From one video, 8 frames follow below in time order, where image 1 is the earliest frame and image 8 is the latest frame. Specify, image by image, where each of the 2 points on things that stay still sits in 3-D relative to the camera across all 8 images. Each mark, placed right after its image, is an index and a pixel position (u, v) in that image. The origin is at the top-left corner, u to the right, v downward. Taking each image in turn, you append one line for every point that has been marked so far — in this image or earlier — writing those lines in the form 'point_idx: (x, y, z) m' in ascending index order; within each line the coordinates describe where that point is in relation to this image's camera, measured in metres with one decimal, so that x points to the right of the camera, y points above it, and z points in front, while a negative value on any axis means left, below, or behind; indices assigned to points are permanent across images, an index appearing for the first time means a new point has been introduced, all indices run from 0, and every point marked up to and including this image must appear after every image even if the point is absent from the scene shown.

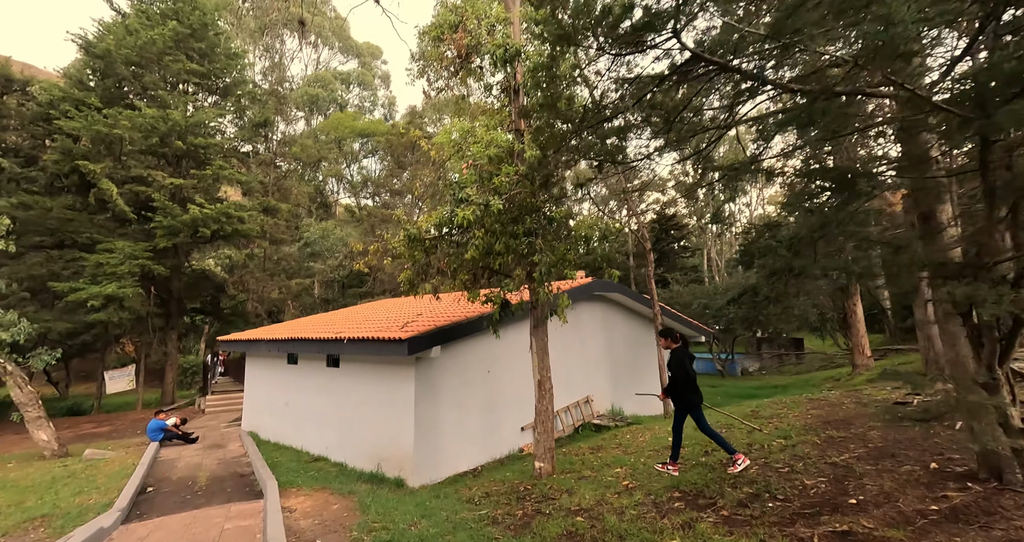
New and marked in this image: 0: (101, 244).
0: (-14.2, +0.9, +15.9) m
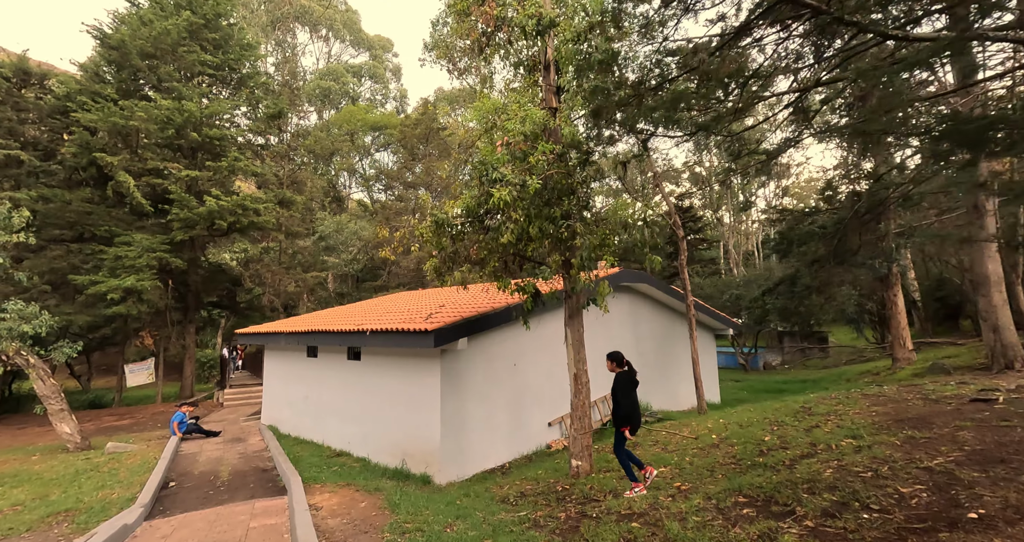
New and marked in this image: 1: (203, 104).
0: (-13.5, +1.2, +15.9) m
1: (-11.7, +6.4, +17.4) m
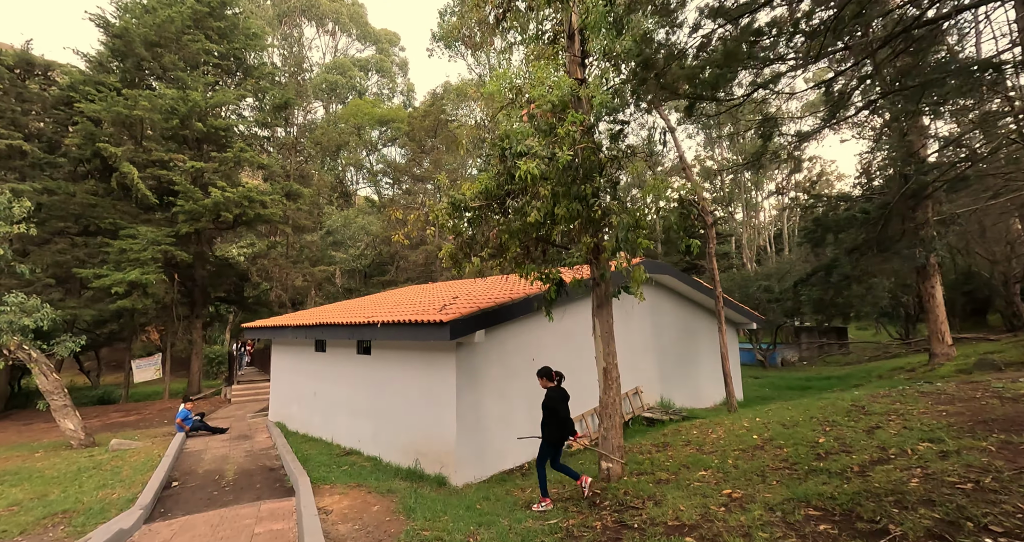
0: (-13.1, +1.4, +15.6) m
1: (-11.3, +6.6, +17.0) m
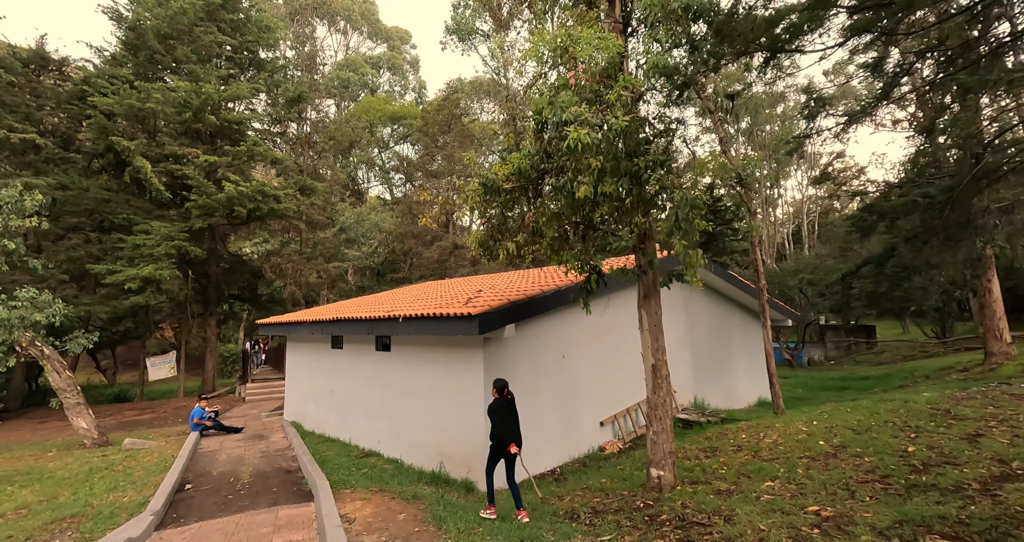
0: (-12.4, +1.5, +15.3) m
1: (-10.6, +6.7, +16.8) m
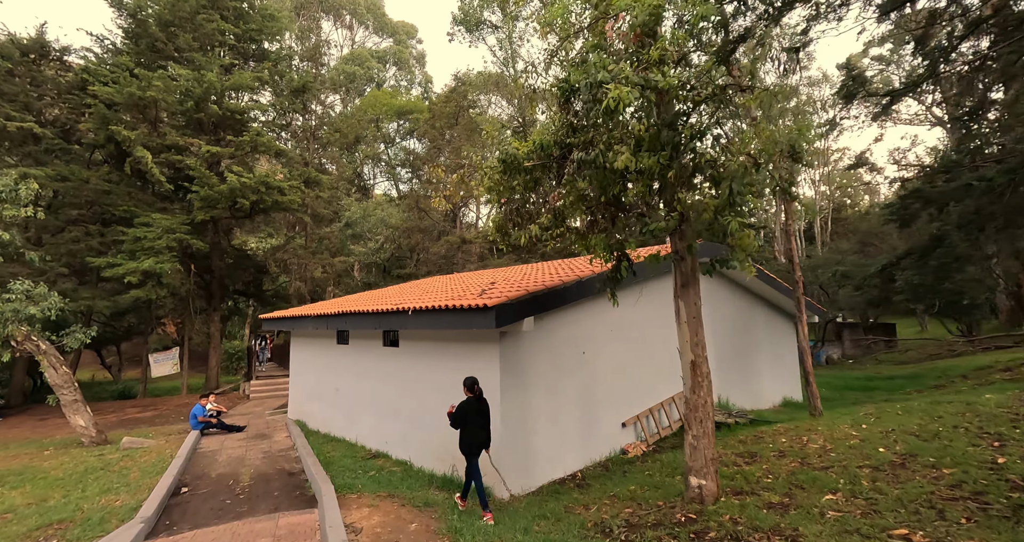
0: (-12.1, +1.7, +15.0) m
1: (-10.2, +6.9, +16.3) m
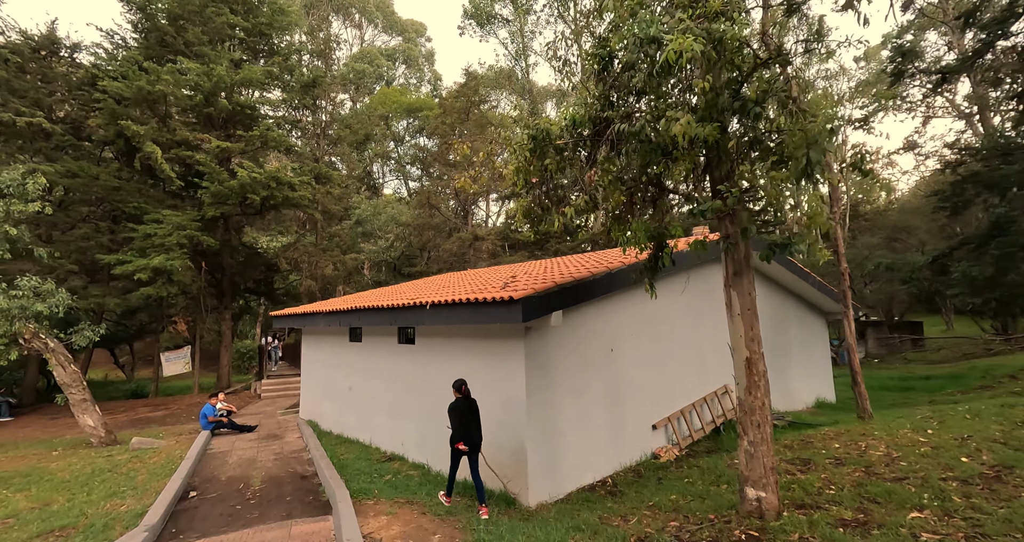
0: (-11.6, +1.8, +14.7) m
1: (-9.7, +7.0, +16.1) m
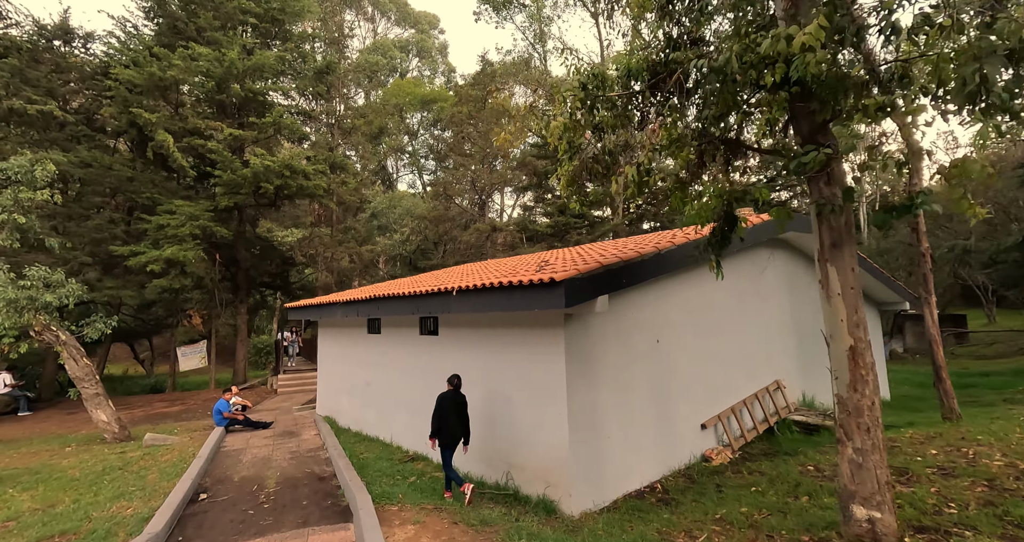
0: (-10.9, +2.0, +14.4) m
1: (-9.0, +7.3, +15.7) m
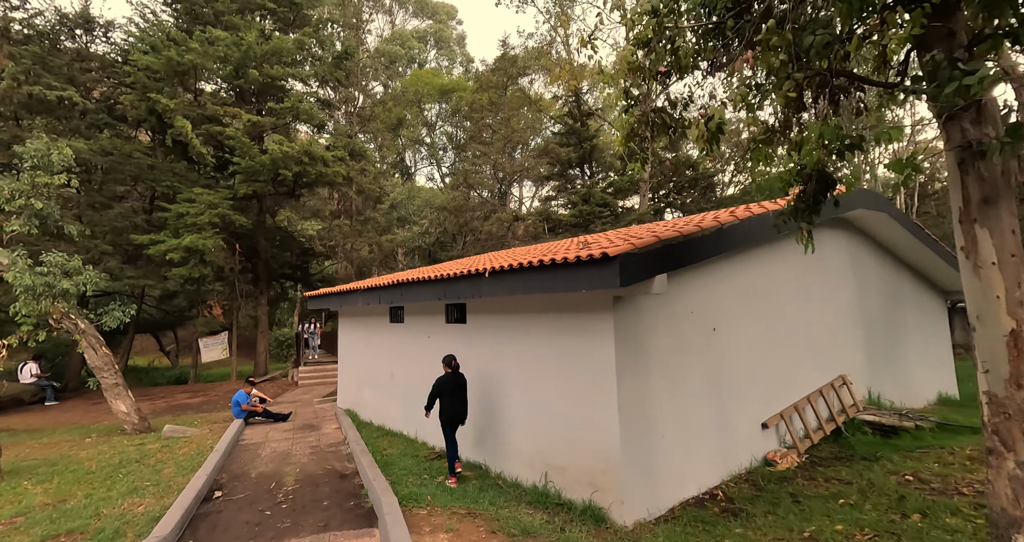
0: (-10.1, +2.4, +14.2) m
1: (-8.2, +7.6, +15.3) m
